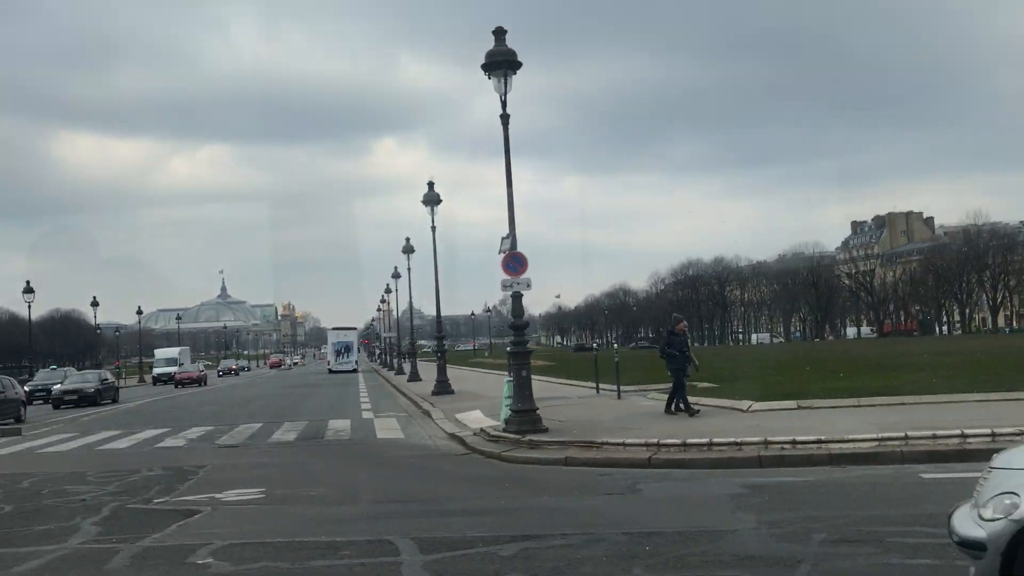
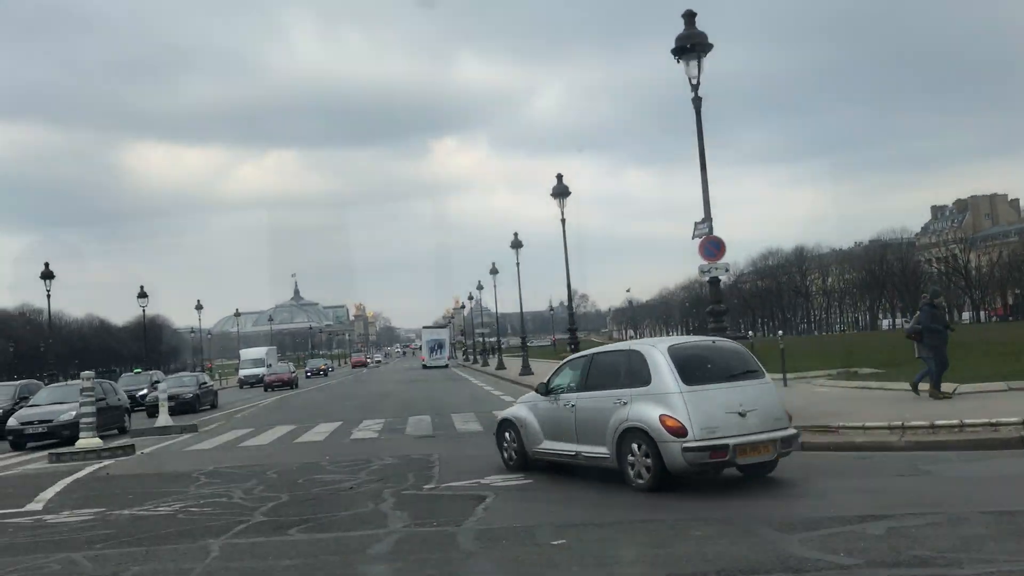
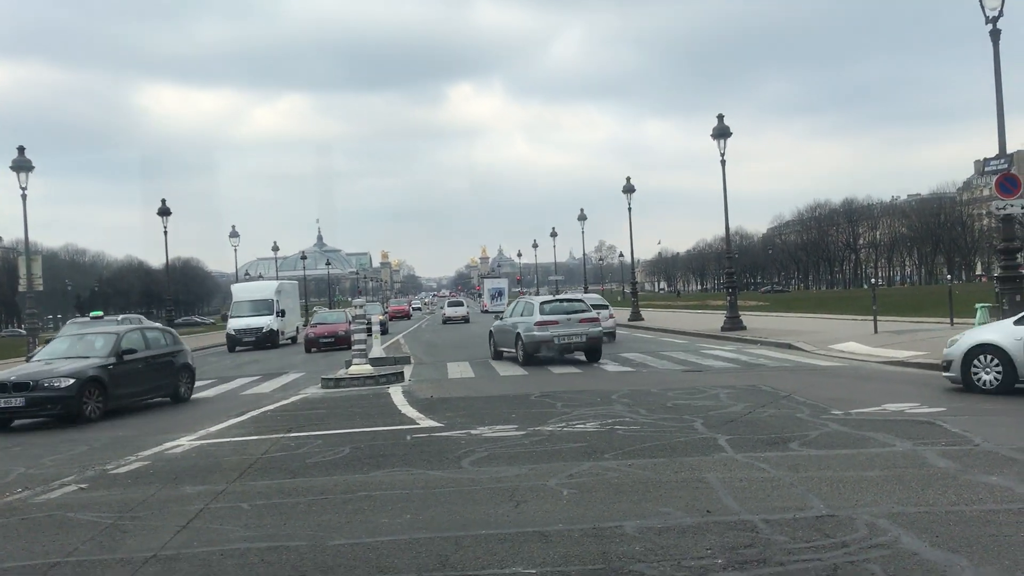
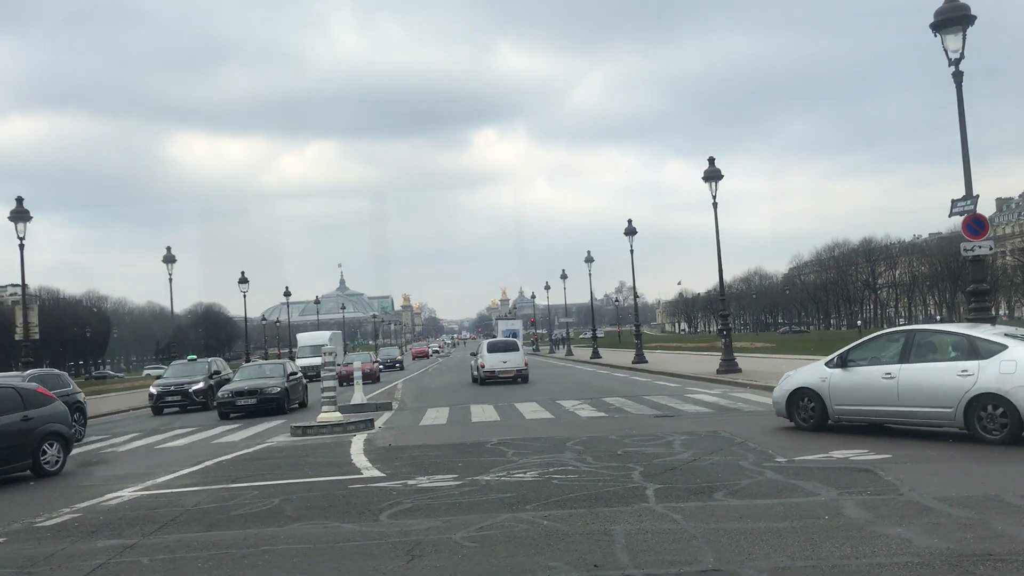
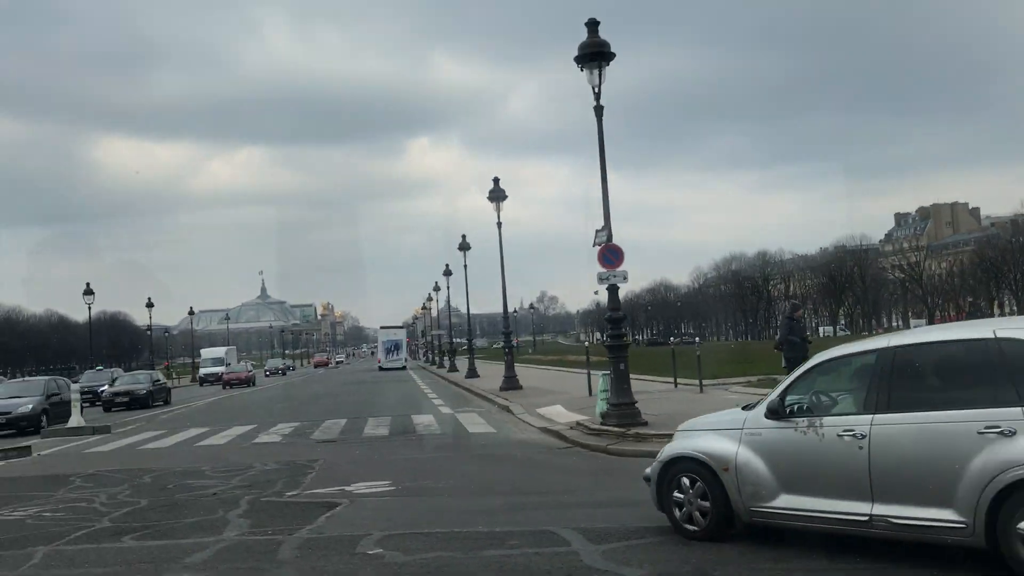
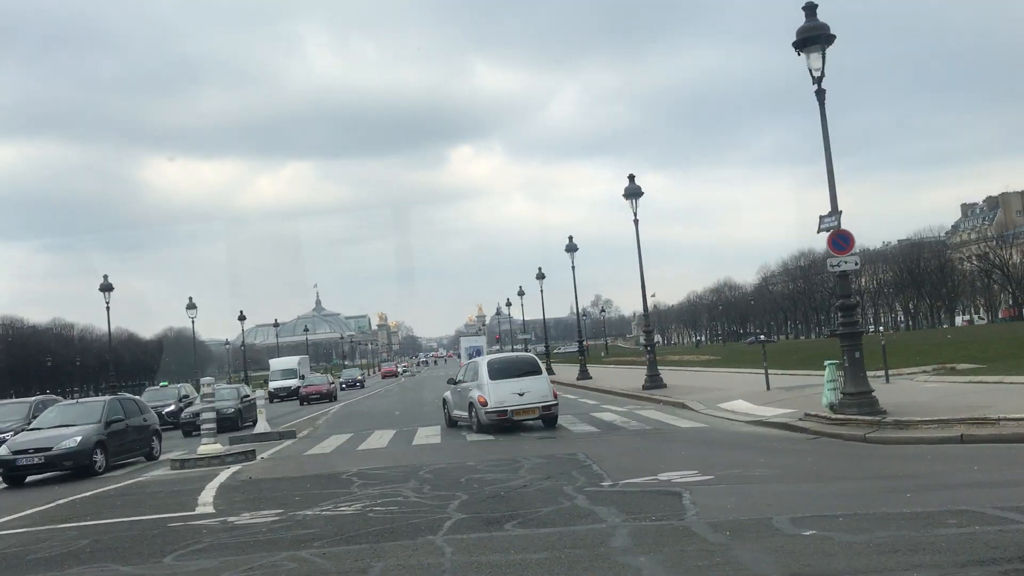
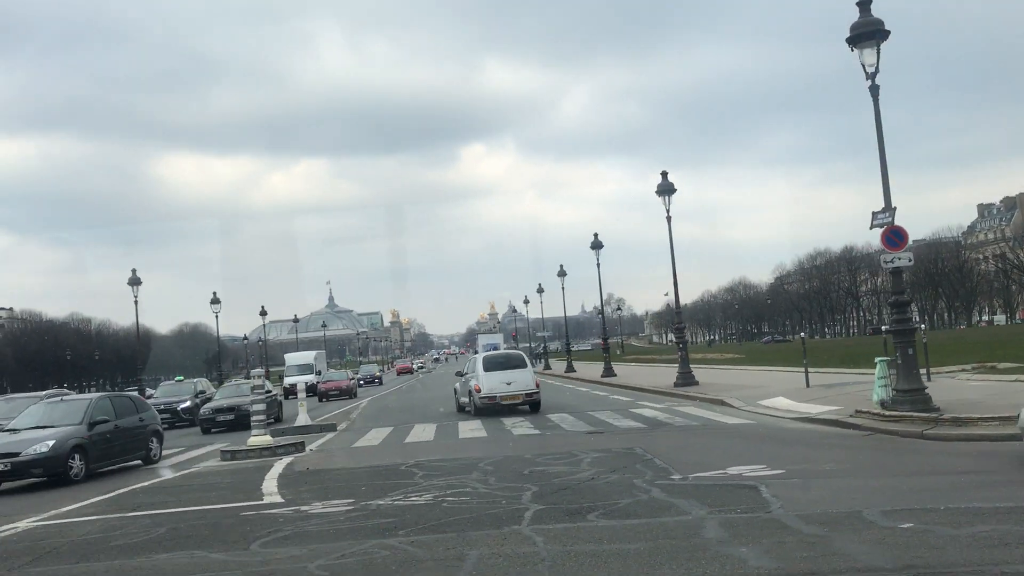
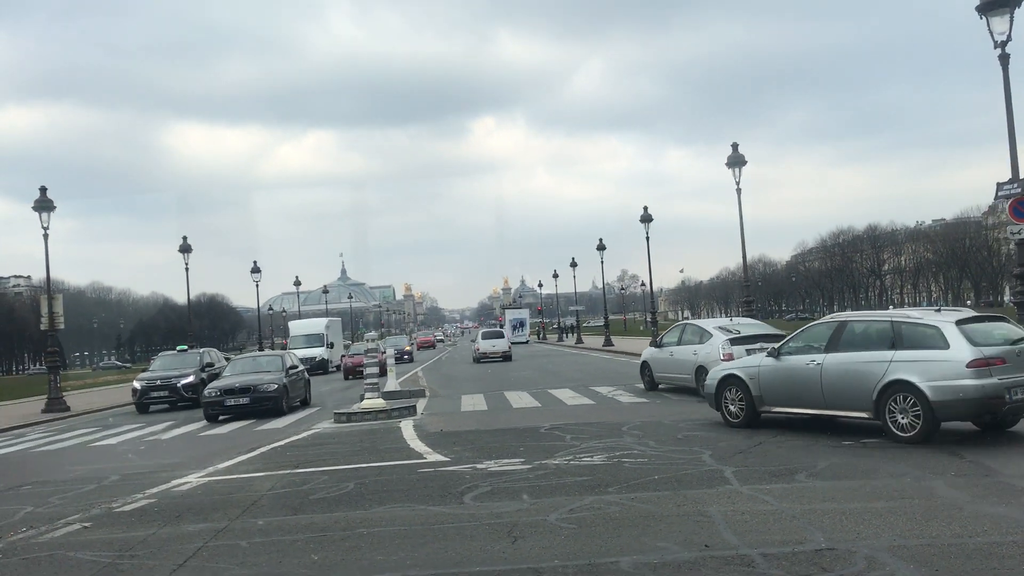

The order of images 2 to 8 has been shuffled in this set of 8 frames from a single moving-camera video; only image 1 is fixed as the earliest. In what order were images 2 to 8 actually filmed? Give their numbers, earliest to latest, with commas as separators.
5, 2, 6, 7, 4, 8, 3
